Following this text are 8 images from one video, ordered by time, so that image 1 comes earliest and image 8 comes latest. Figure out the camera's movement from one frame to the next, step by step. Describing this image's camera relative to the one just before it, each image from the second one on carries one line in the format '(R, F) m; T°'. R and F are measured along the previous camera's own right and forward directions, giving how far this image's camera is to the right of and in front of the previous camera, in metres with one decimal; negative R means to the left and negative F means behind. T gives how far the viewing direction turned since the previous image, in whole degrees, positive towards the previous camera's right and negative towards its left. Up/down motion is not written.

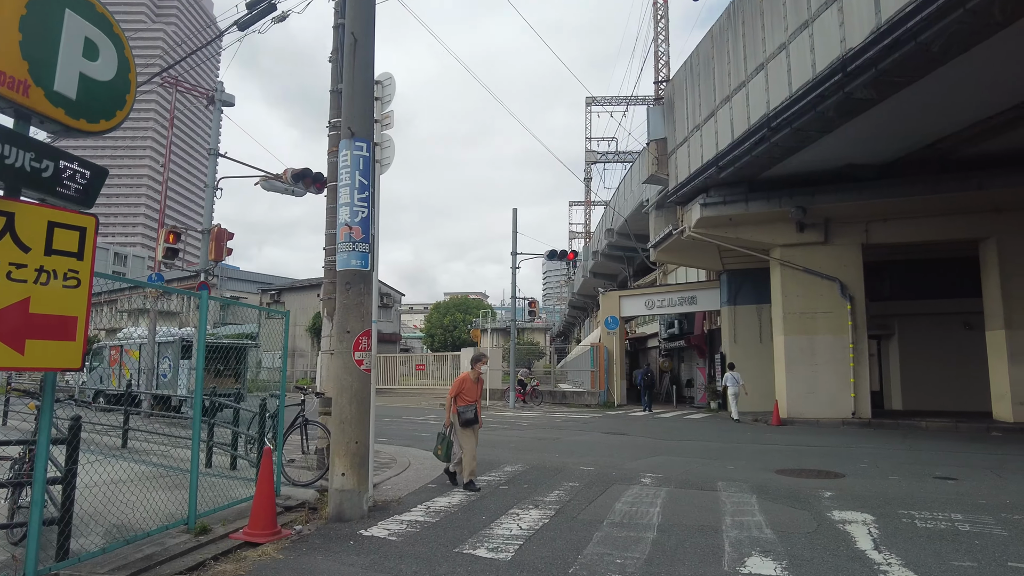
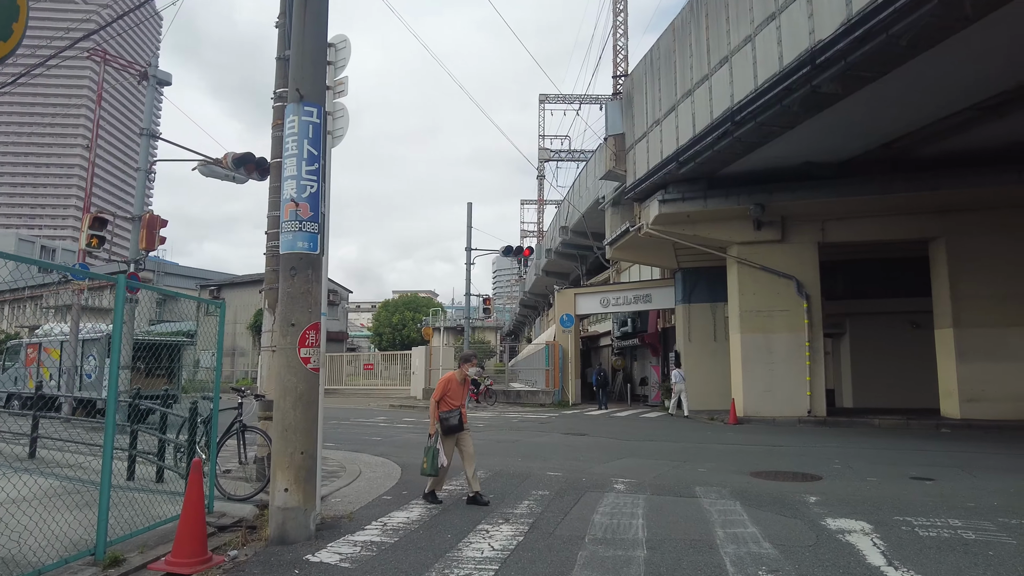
(-0.2, +0.6) m; +4°
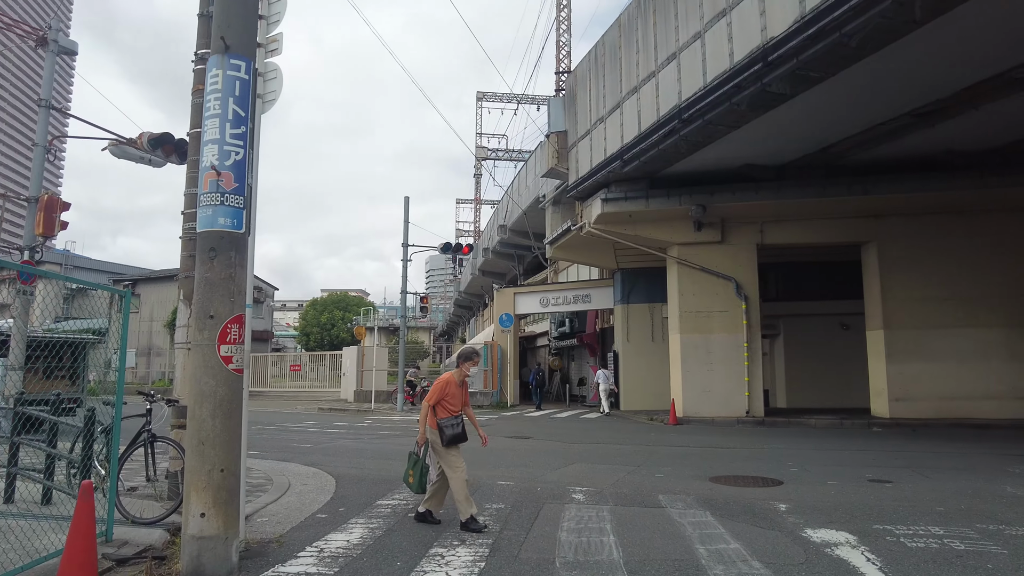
(-0.2, +0.6) m; +6°
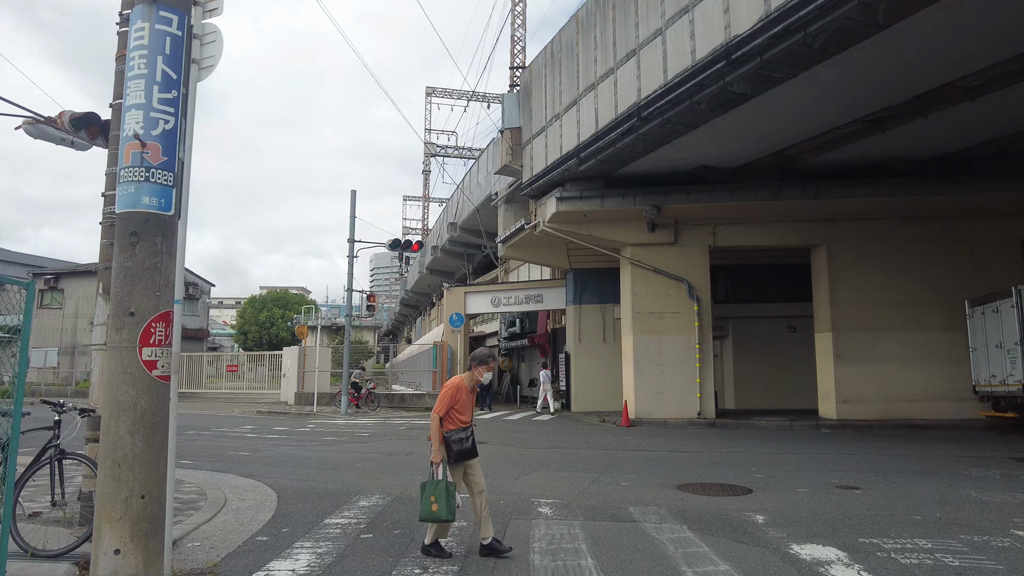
(-0.2, +0.5) m; +5°
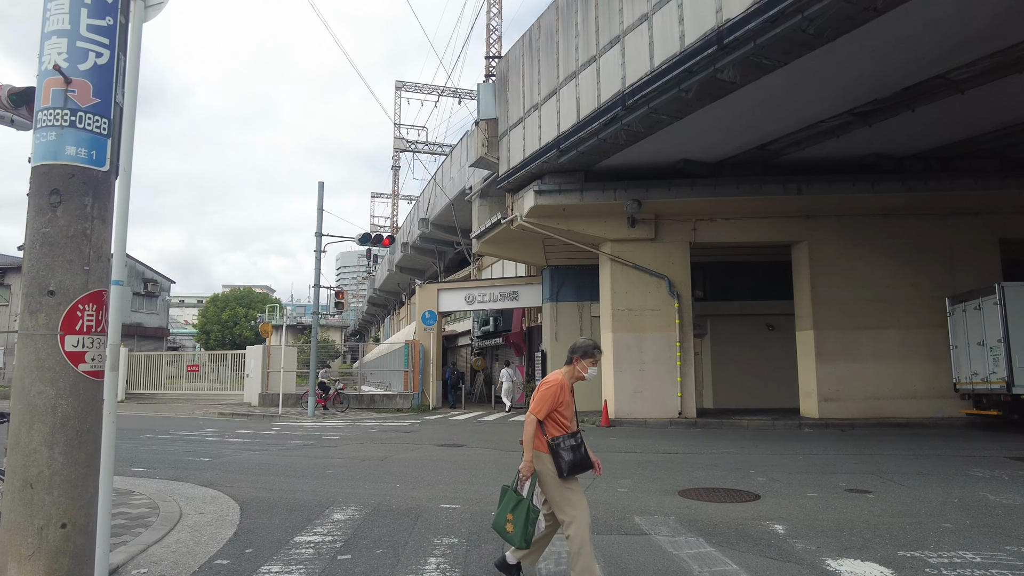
(-0.2, +0.6) m; +3°
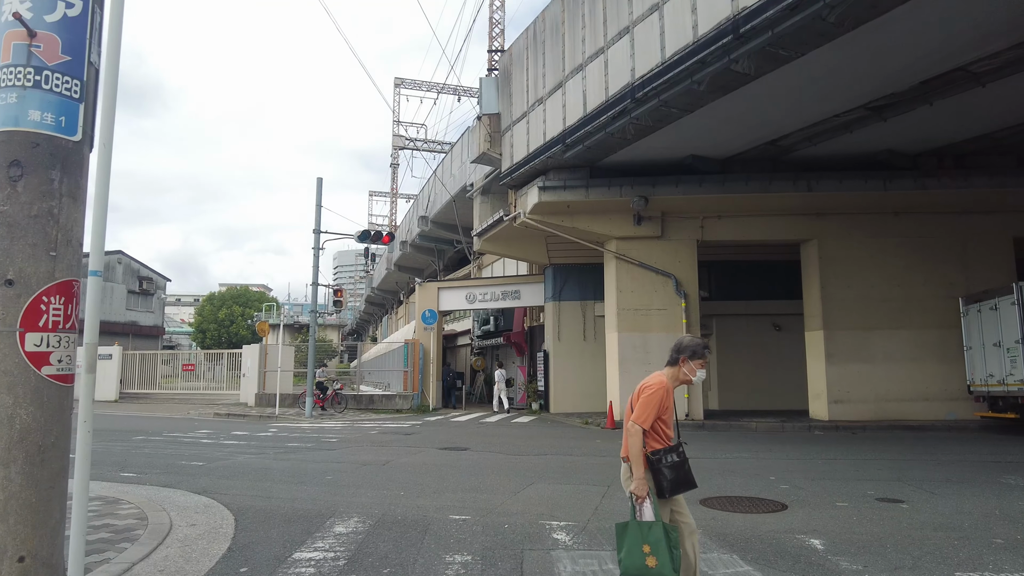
(-0.1, +0.4) m; 0°
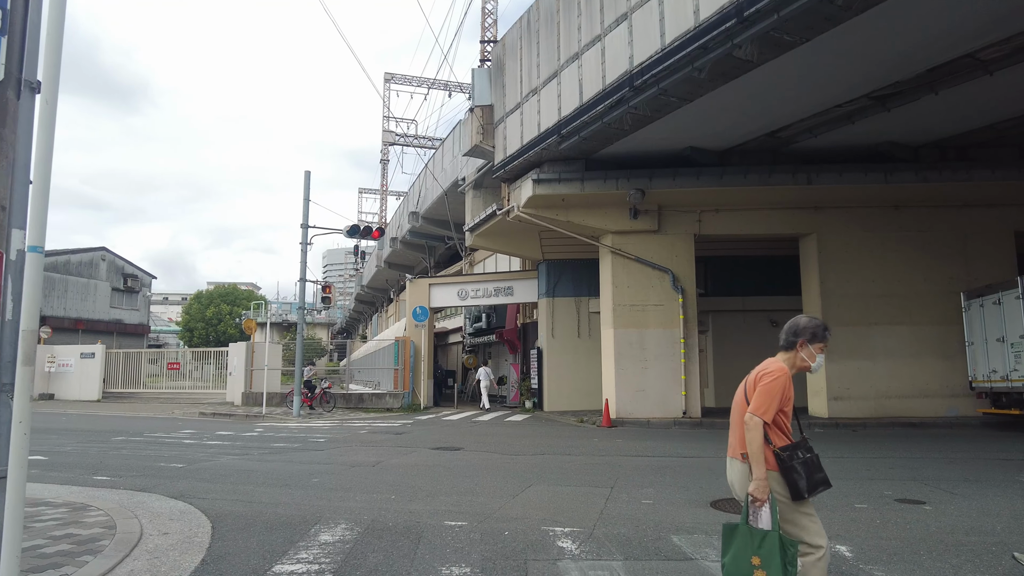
(-0.1, +0.4) m; +1°
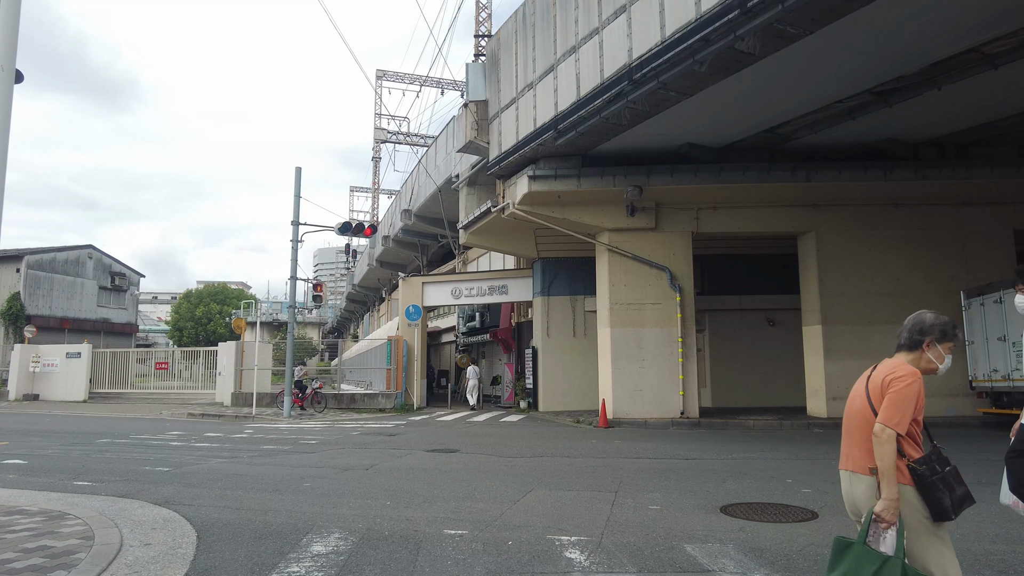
(-0.1, +0.3) m; +1°
